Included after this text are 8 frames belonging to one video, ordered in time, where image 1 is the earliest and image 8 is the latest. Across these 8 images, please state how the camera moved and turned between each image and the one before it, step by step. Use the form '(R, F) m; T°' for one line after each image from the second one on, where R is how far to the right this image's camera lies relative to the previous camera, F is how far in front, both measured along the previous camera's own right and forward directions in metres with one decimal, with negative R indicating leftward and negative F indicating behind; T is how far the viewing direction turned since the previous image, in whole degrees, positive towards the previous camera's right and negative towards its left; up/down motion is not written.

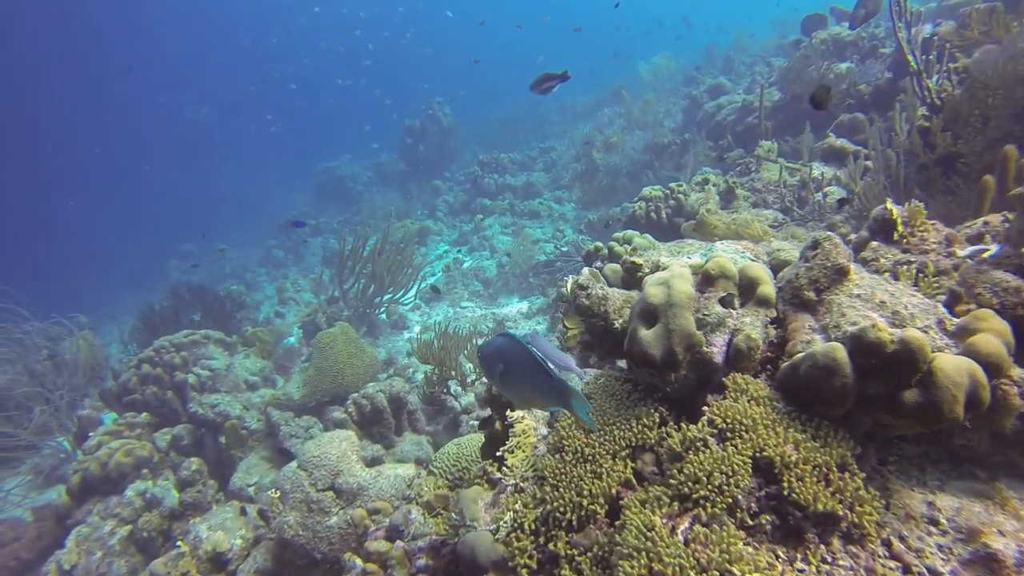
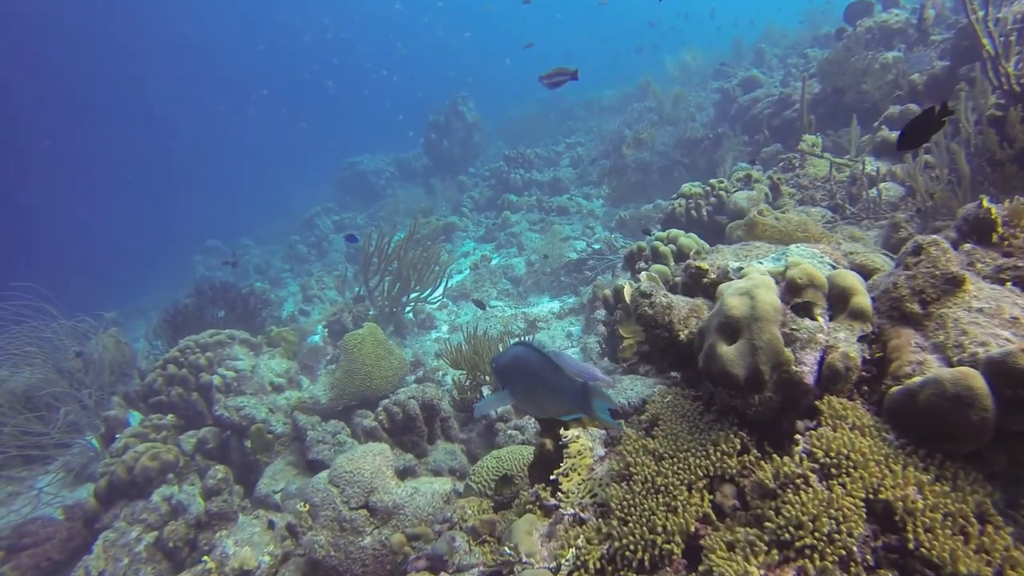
(-0.1, +0.3) m; -2°
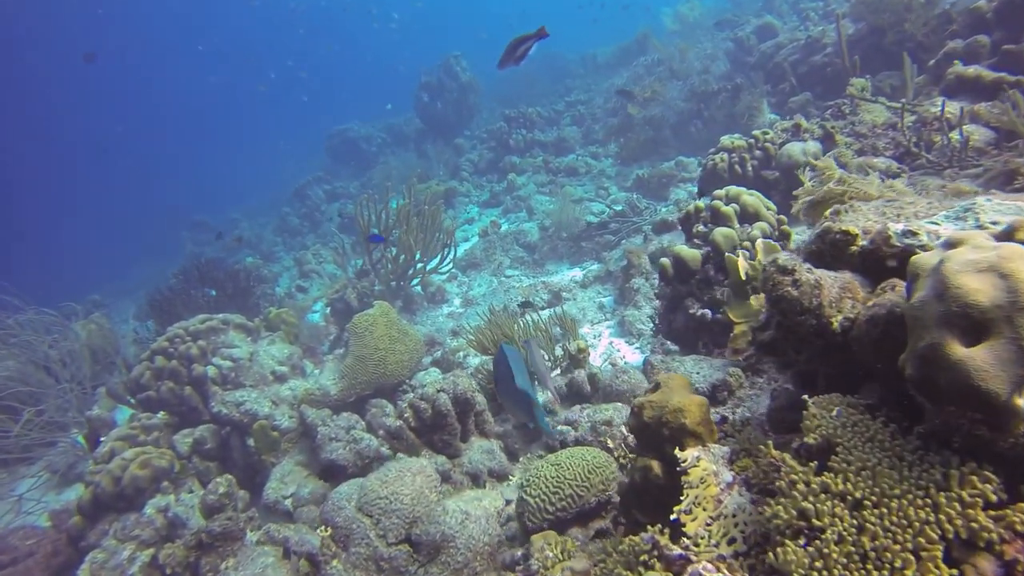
(-0.3, +0.8) m; +1°
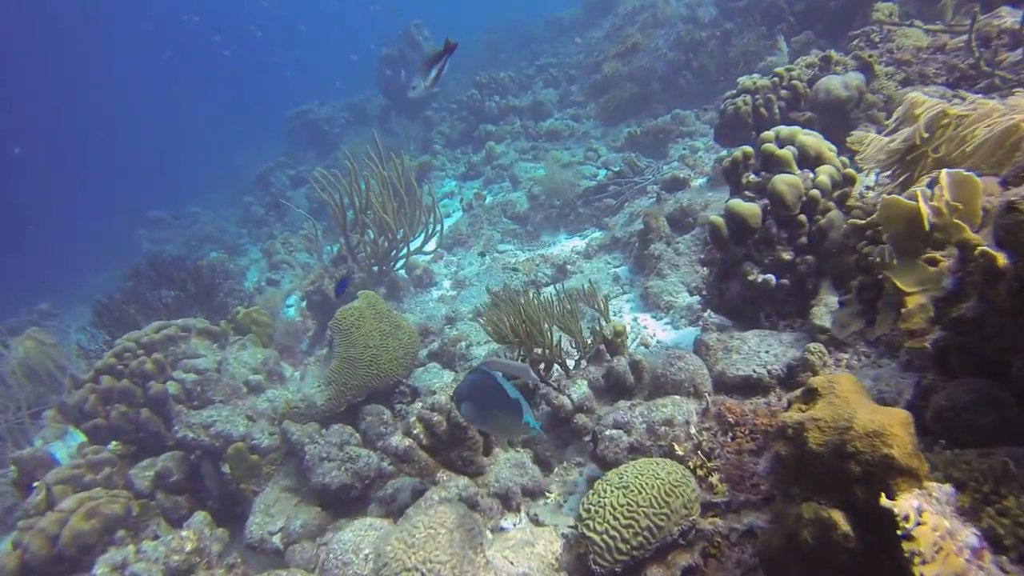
(-0.3, +0.9) m; +2°
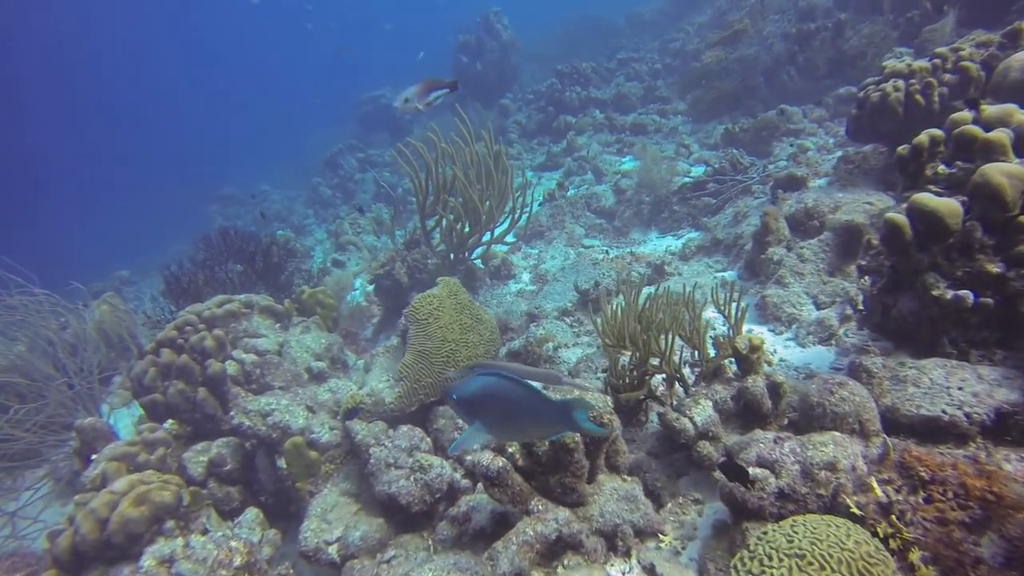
(-0.3, +0.6) m; -4°
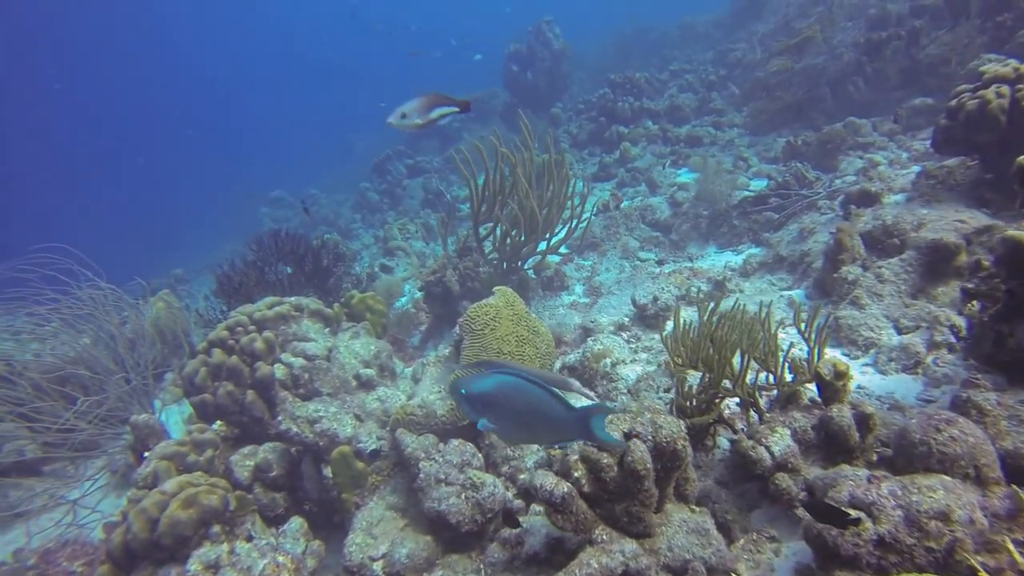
(-0.1, +0.2) m; -3°
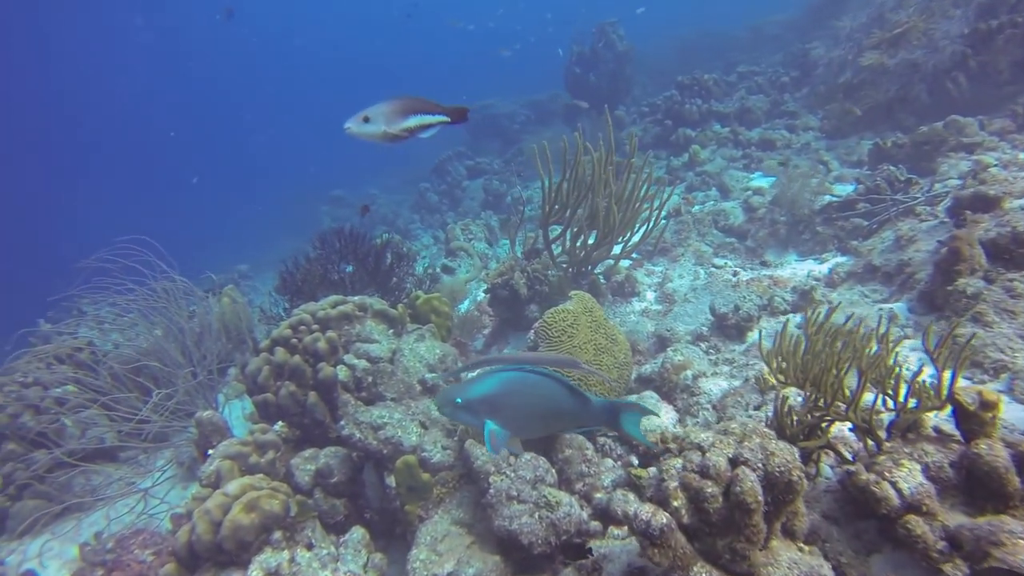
(-0.2, +0.3) m; -4°
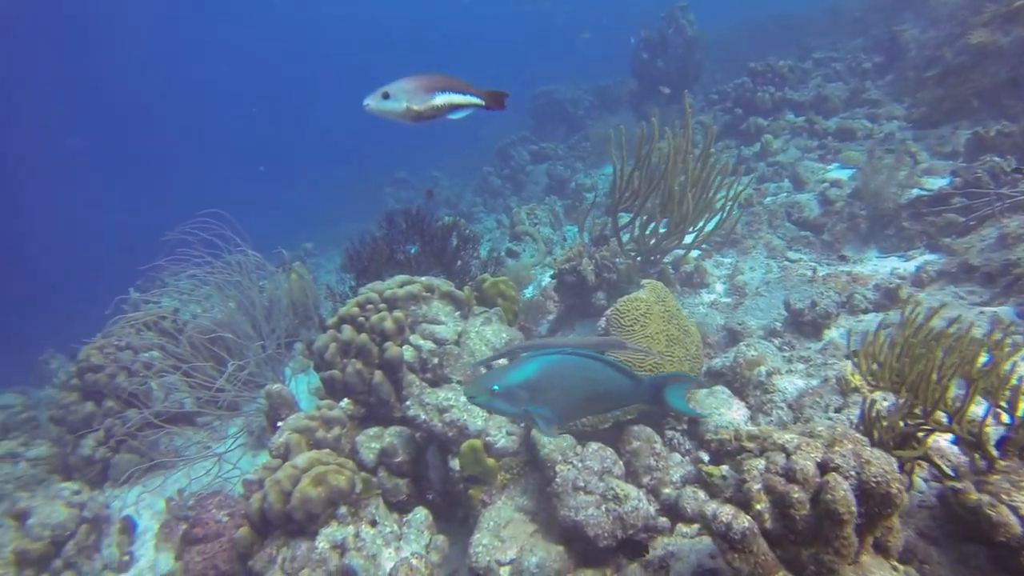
(-0.1, +0.1) m; -4°
